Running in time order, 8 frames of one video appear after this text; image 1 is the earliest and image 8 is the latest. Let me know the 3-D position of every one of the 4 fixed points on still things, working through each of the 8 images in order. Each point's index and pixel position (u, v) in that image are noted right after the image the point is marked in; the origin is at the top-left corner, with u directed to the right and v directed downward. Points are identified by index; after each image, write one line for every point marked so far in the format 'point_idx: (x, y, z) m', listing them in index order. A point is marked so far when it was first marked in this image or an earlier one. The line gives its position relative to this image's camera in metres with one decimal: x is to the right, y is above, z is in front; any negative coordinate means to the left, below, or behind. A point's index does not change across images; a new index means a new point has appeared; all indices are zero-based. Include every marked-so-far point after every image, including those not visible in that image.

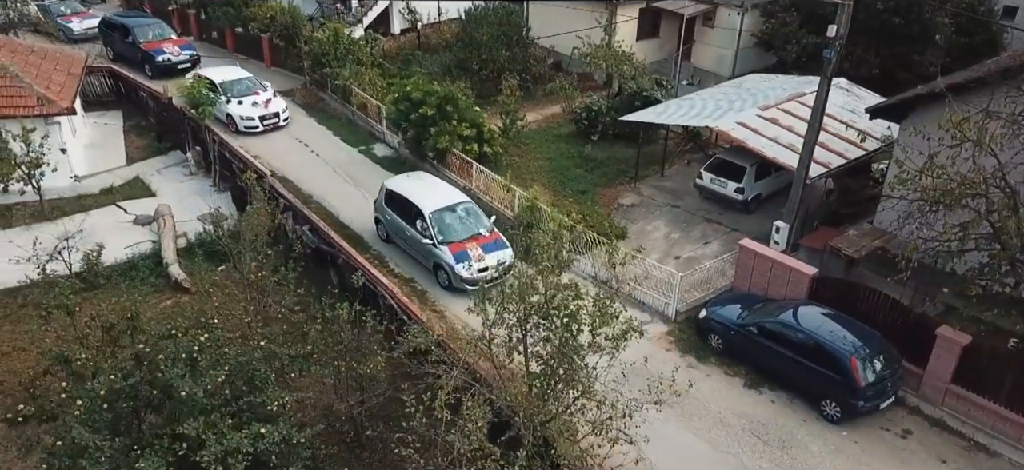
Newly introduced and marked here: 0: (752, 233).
0: (+5.1, +0.1, +15.7) m
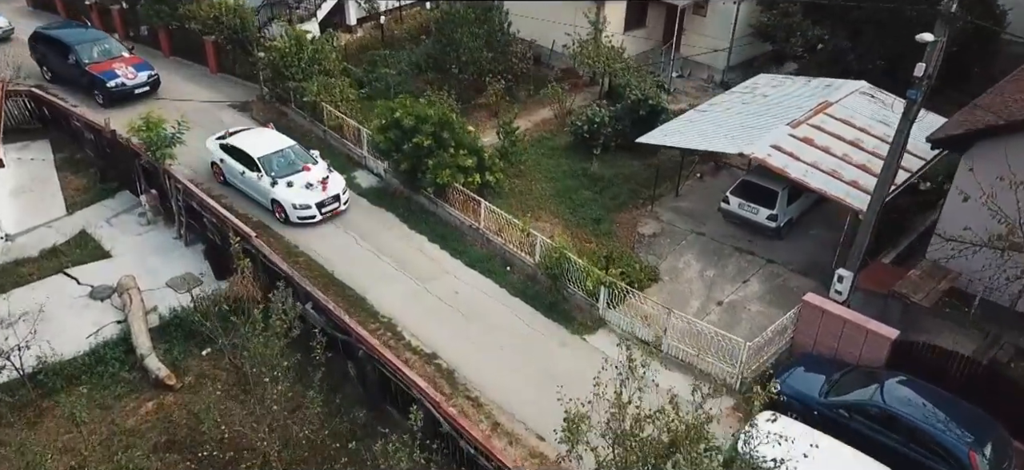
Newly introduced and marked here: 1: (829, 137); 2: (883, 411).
0: (+5.5, -0.6, +14.5) m
1: (+6.3, +1.9, +14.7) m
2: (+5.0, -2.4, +9.9) m
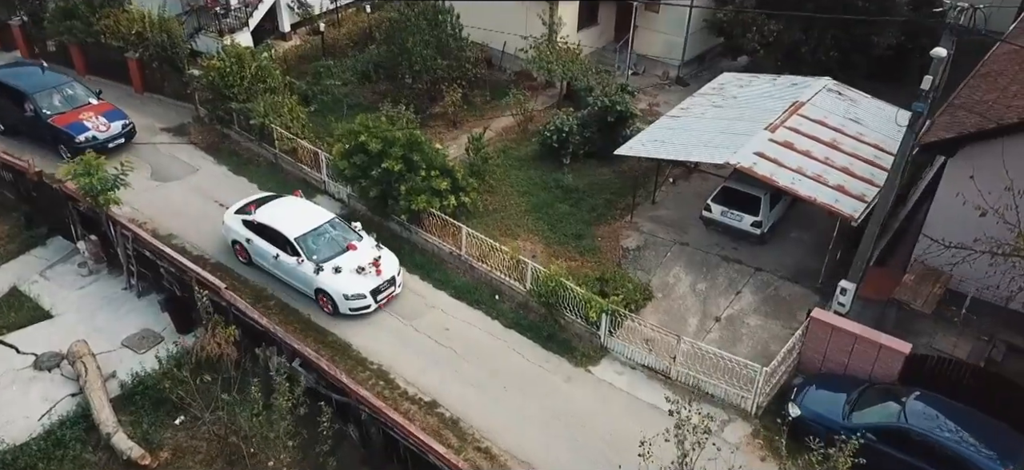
0: (+5.2, -0.7, +14.3) m
1: (+5.8, +1.9, +14.5) m
2: (+5.3, -2.6, +9.7) m
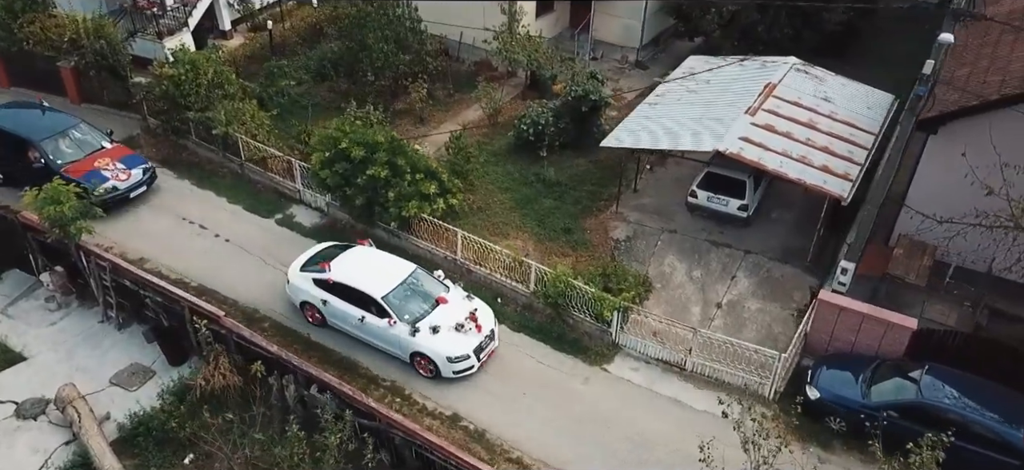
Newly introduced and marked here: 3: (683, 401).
0: (+5.0, -0.3, +14.6) m
1: (+5.5, +2.3, +14.8) m
2: (+5.8, -2.4, +10.1) m
3: (+2.6, -2.5, +11.3) m
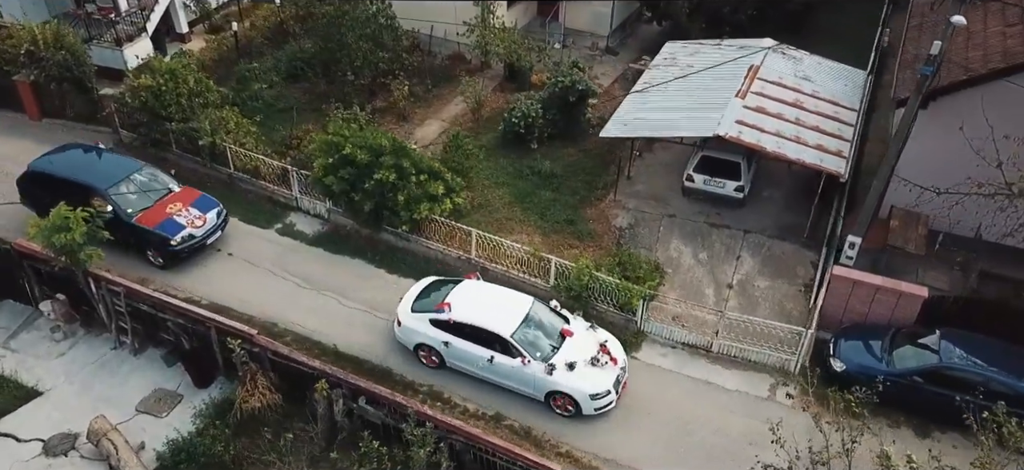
0: (+5.2, +0.1, +15.1) m
1: (+5.4, +2.7, +15.3) m
2: (+6.4, -2.0, +10.7) m
3: (+3.2, -2.3, +11.6) m
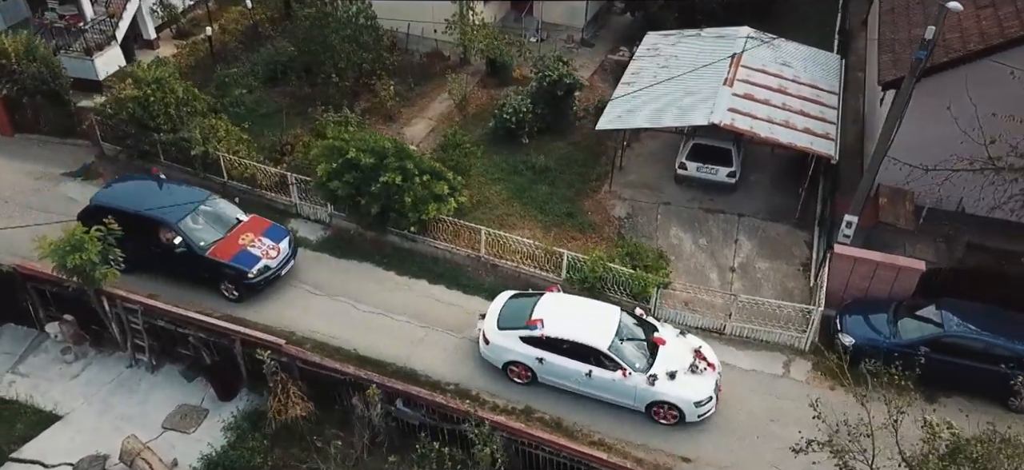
0: (+5.2, +0.5, +15.6) m
1: (+5.3, +3.1, +15.8) m
2: (+6.8, -1.6, +11.4) m
3: (+3.6, -2.1, +12.1) m
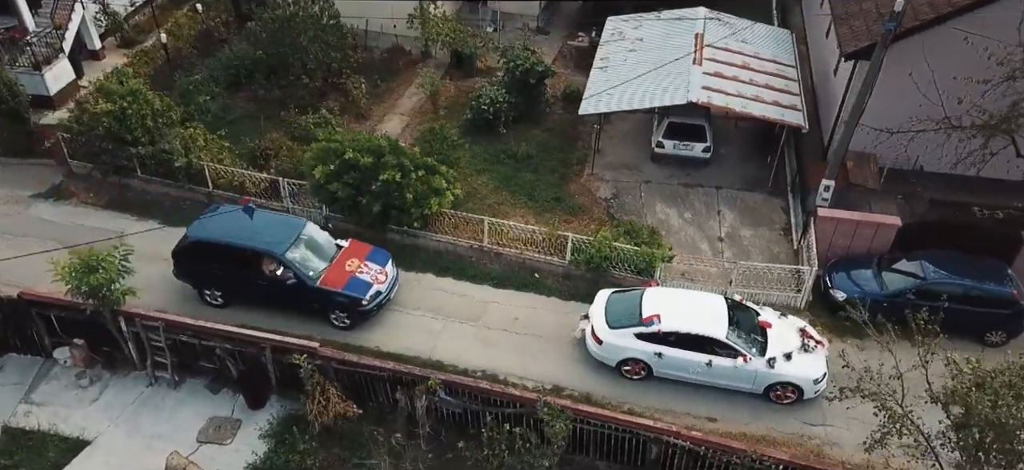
0: (+4.9, +1.1, +16.4) m
1: (+4.8, +3.8, +16.6) m
2: (+7.1, -0.9, +12.4) m
3: (+3.9, -1.6, +12.8) m
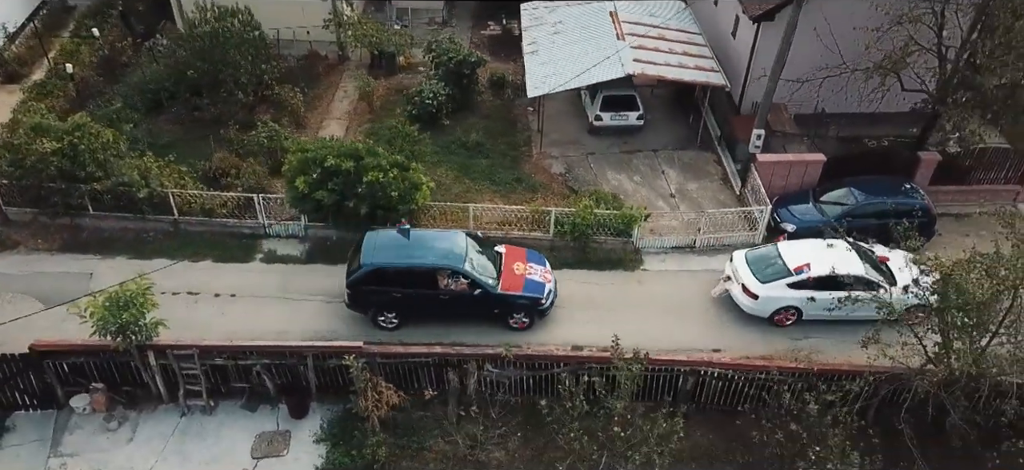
0: (+3.8, +2.2, +18.1) m
1: (+3.3, +4.8, +18.1) m
2: (+6.9, +0.5, +14.6) m
3: (+3.8, -0.7, +14.4) m
